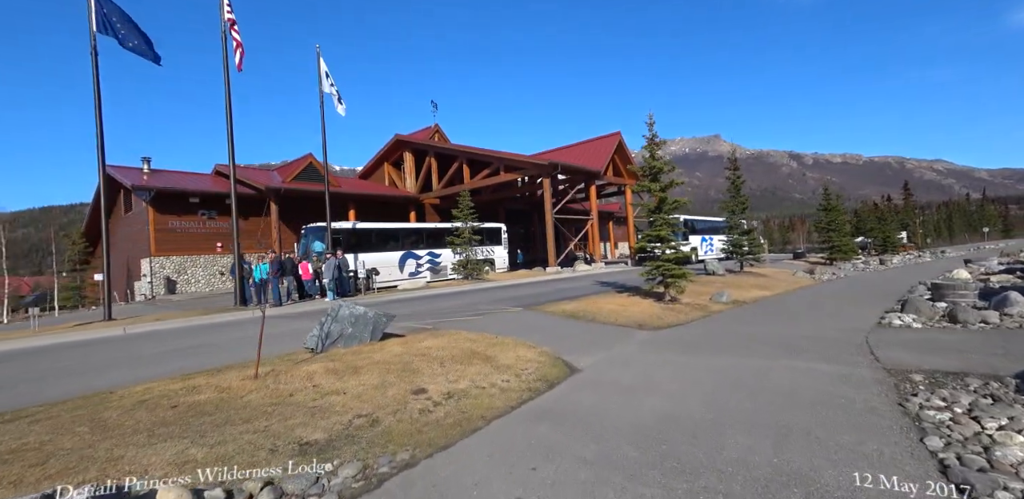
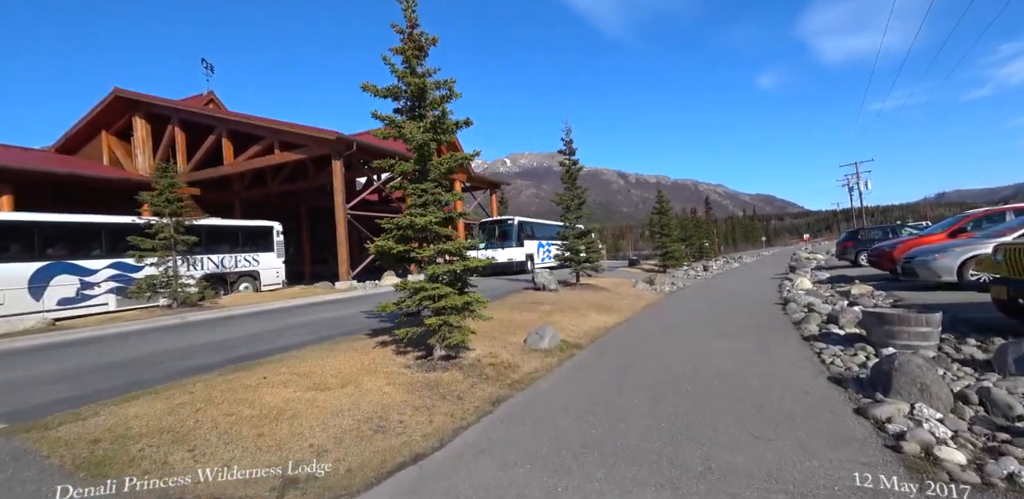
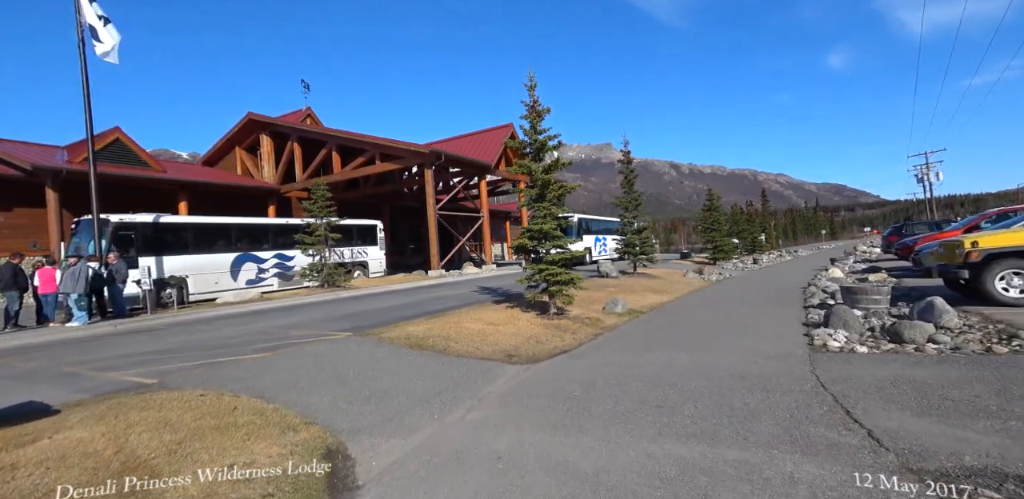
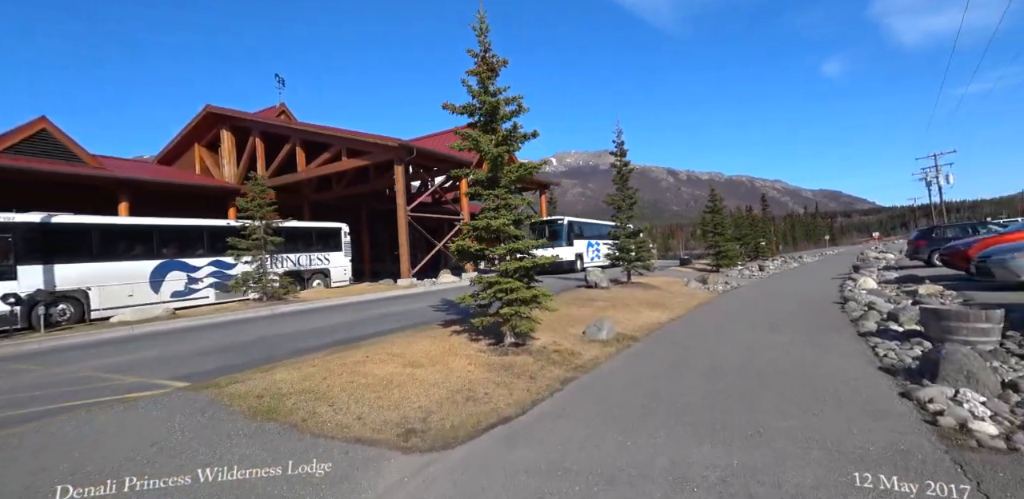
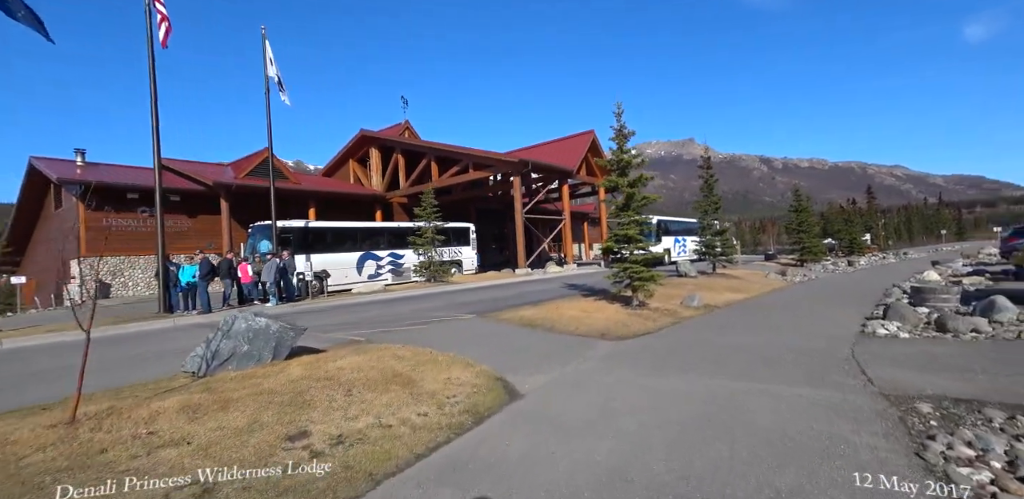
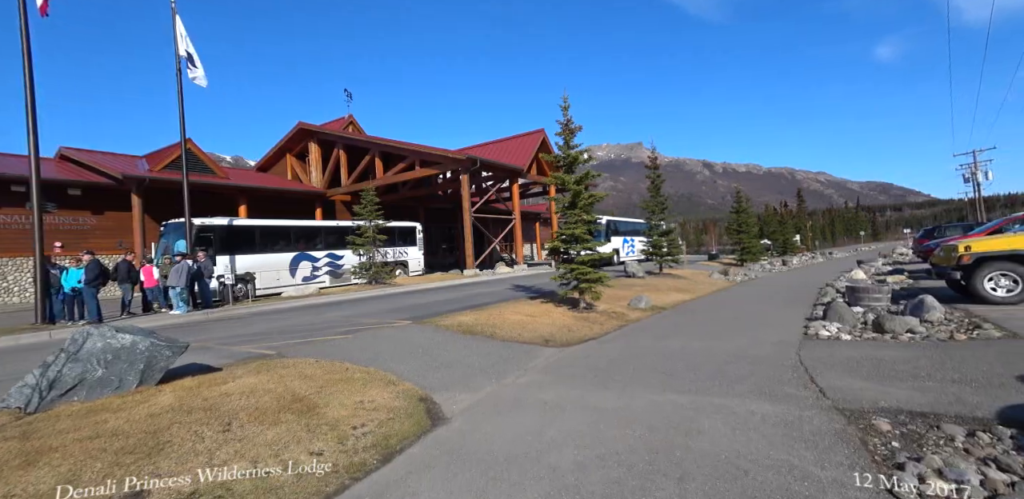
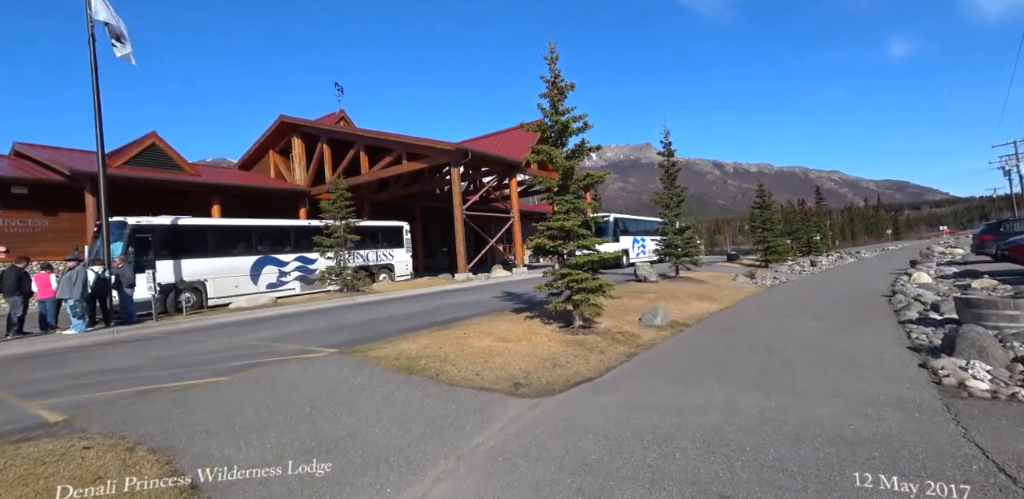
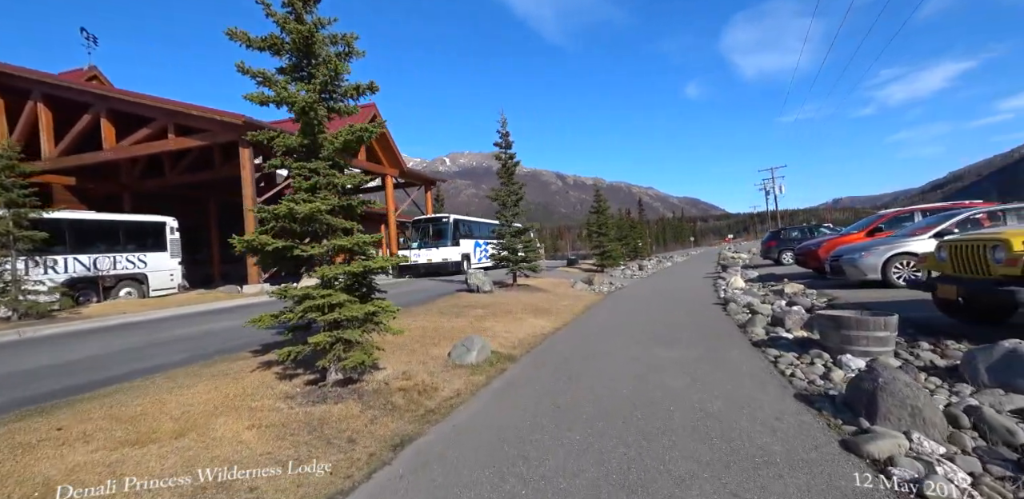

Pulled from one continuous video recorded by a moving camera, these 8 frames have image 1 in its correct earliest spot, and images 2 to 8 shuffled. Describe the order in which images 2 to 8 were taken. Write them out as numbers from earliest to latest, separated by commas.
5, 6, 3, 7, 4, 2, 8
